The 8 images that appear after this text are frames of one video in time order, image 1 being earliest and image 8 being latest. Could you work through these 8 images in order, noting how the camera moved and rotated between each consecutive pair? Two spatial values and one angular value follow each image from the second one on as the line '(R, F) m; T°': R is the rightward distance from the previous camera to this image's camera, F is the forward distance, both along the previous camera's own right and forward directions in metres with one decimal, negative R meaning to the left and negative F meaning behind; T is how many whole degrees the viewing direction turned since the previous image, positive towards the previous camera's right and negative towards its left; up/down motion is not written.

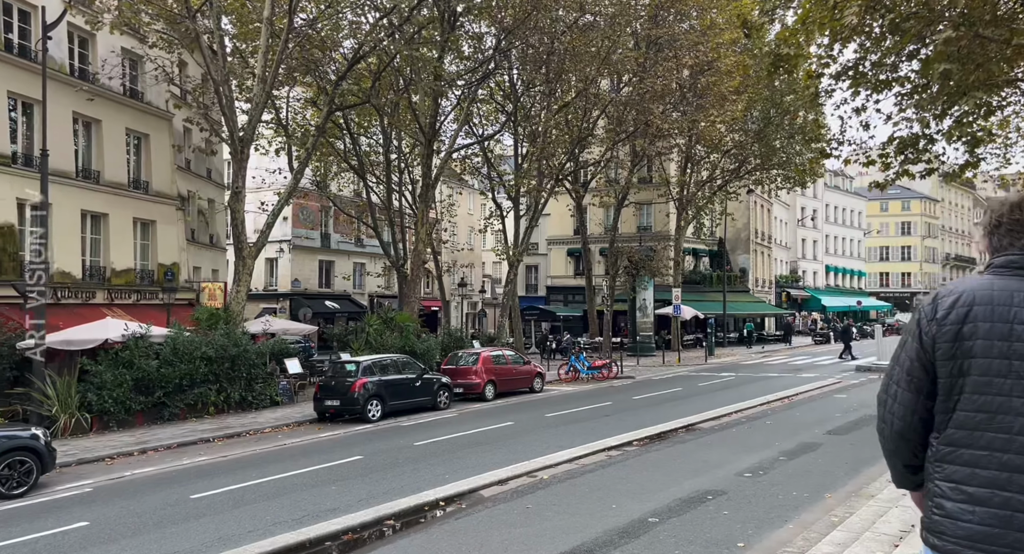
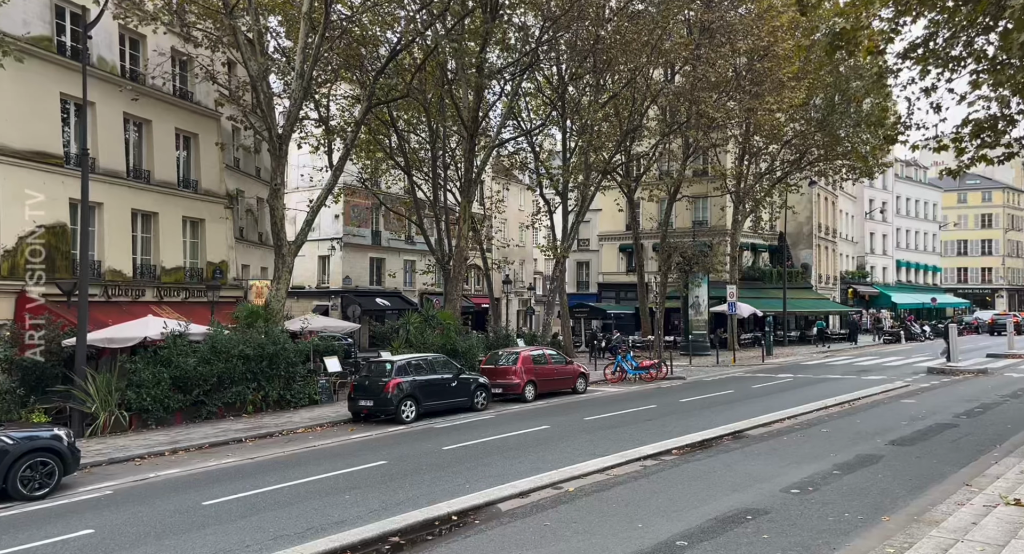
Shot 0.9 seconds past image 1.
(+0.3, +0.5) m; -4°
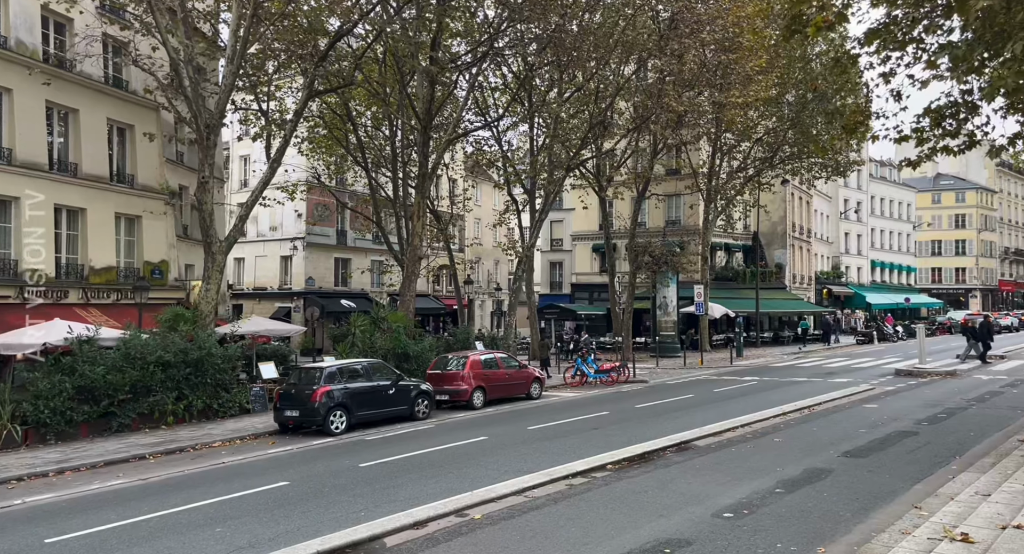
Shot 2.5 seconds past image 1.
(+0.8, +1.0) m; +1°
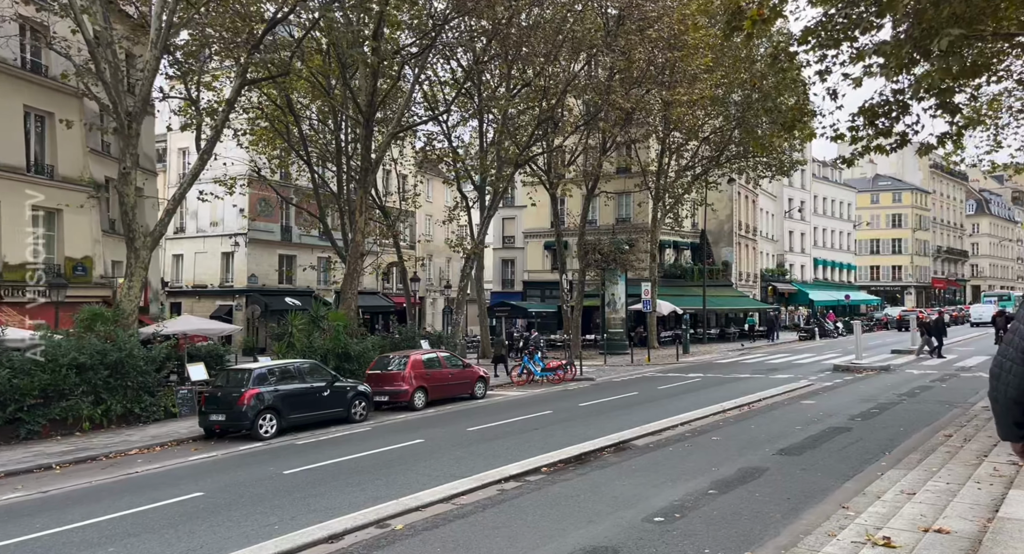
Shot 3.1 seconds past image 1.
(+0.2, +0.2) m; +3°
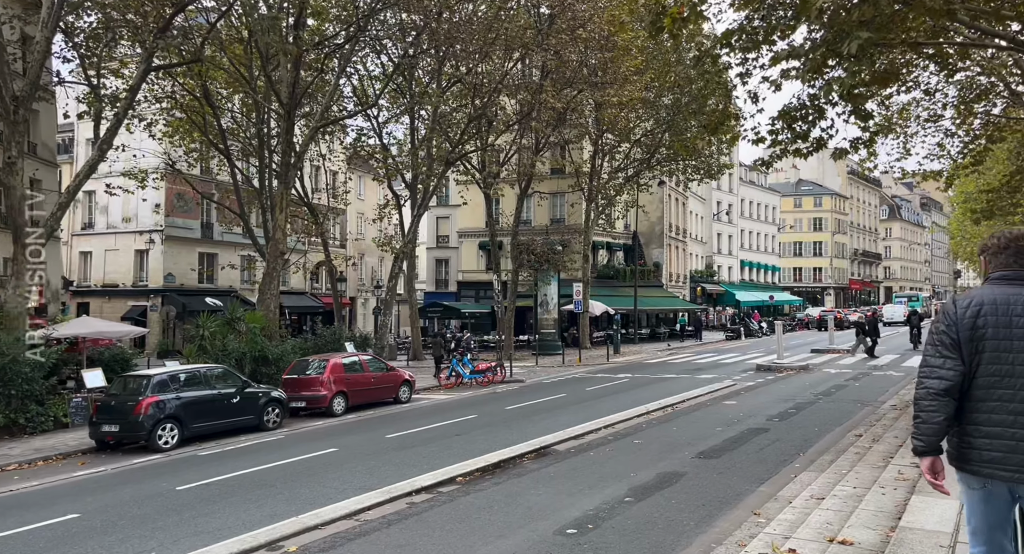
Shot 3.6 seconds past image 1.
(+0.2, +0.3) m; +4°
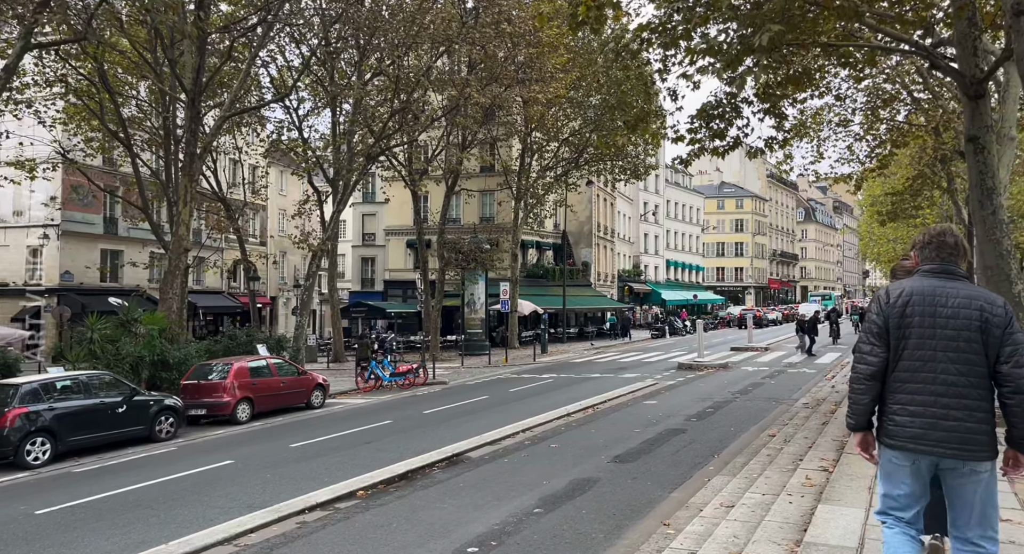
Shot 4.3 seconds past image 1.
(+0.3, +0.4) m; +5°
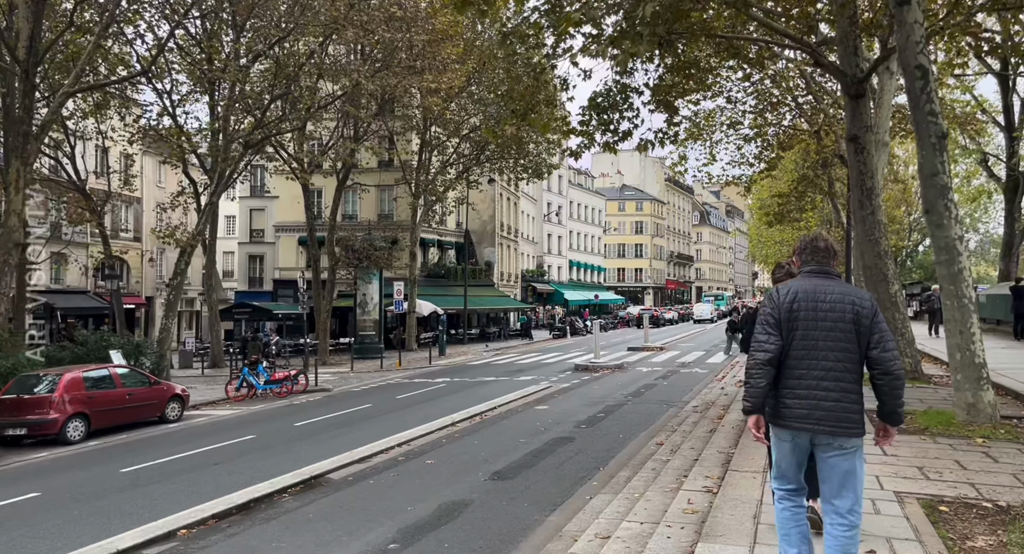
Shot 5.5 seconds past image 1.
(+0.5, +1.0) m; +7°
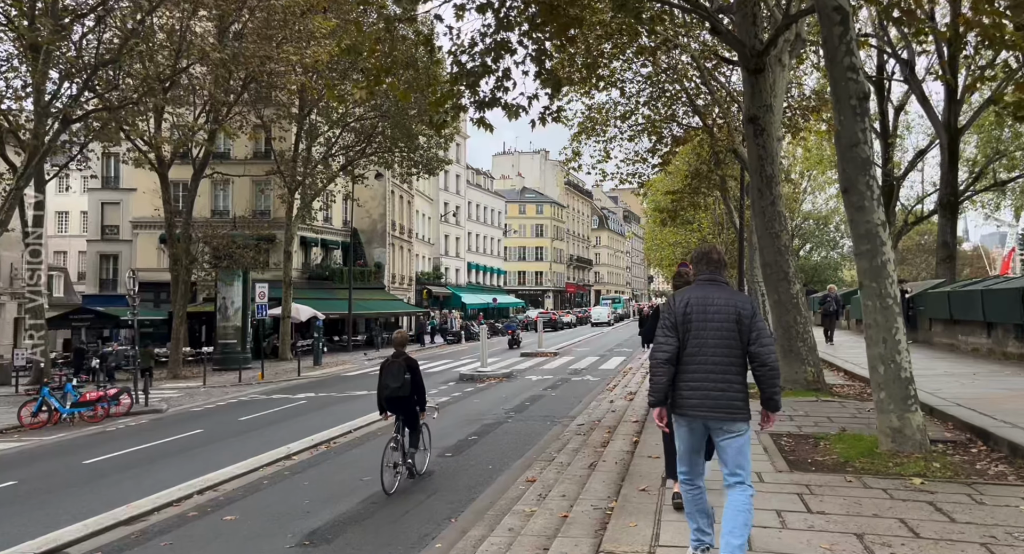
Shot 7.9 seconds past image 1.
(+0.8, +2.4) m; +7°
